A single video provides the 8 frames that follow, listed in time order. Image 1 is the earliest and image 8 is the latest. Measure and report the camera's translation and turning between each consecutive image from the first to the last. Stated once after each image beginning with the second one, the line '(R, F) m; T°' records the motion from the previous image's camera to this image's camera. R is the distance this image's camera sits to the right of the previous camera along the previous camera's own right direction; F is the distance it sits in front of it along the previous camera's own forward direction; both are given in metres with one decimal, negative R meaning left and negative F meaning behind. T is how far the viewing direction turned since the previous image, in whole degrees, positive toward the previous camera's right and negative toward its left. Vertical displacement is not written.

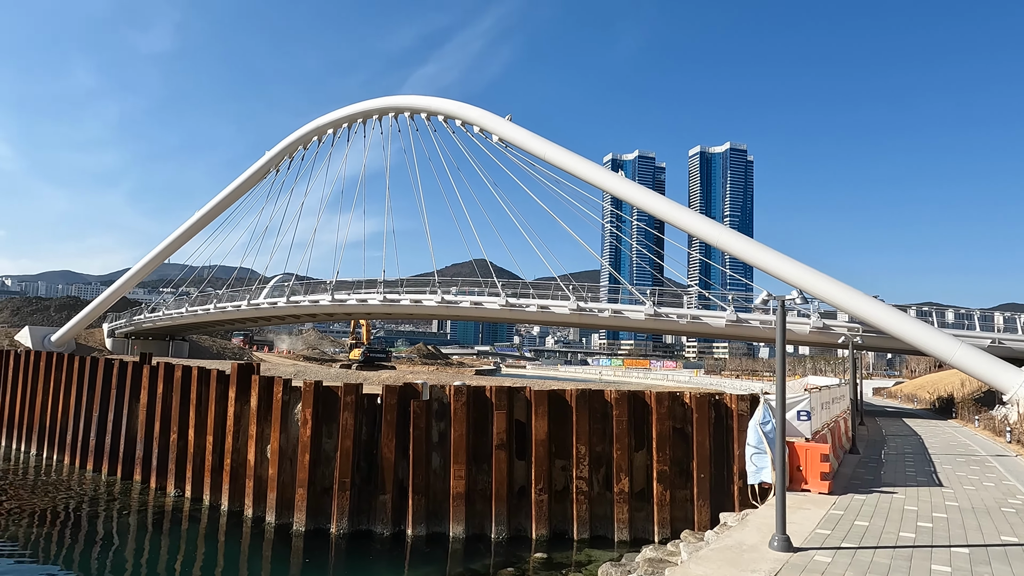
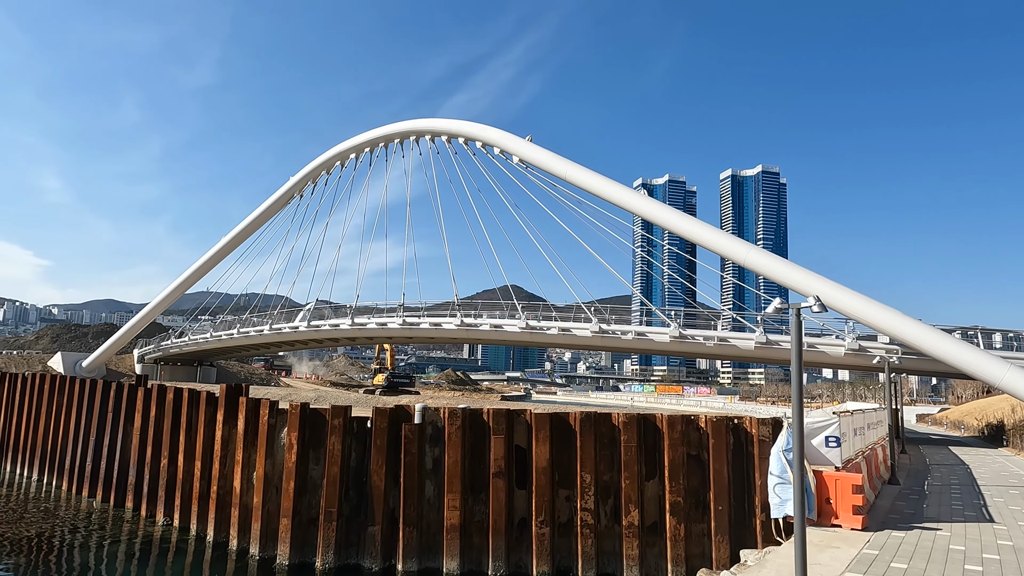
(+0.6, +0.9) m; -3°
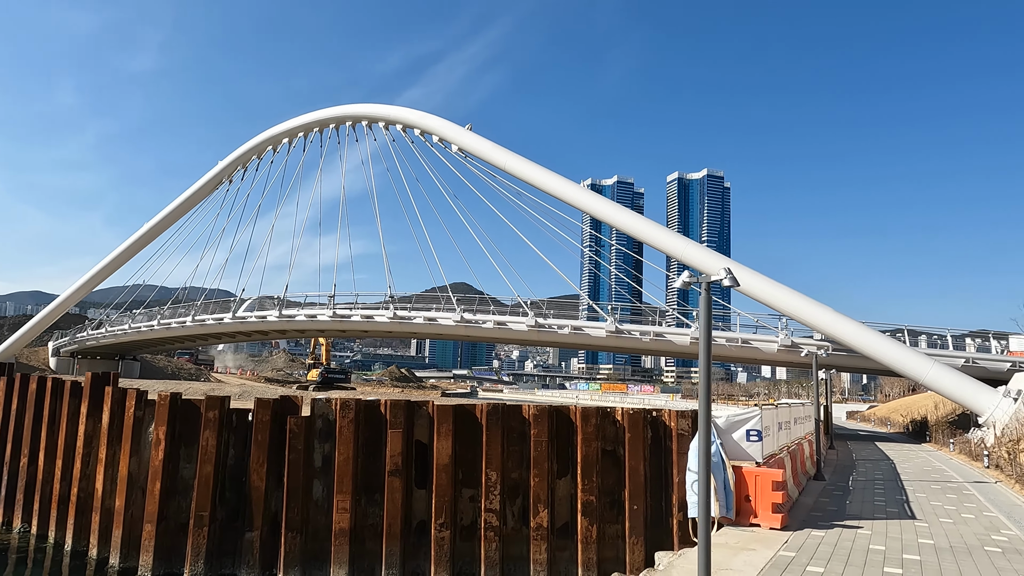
(+0.8, +1.1) m; +4°
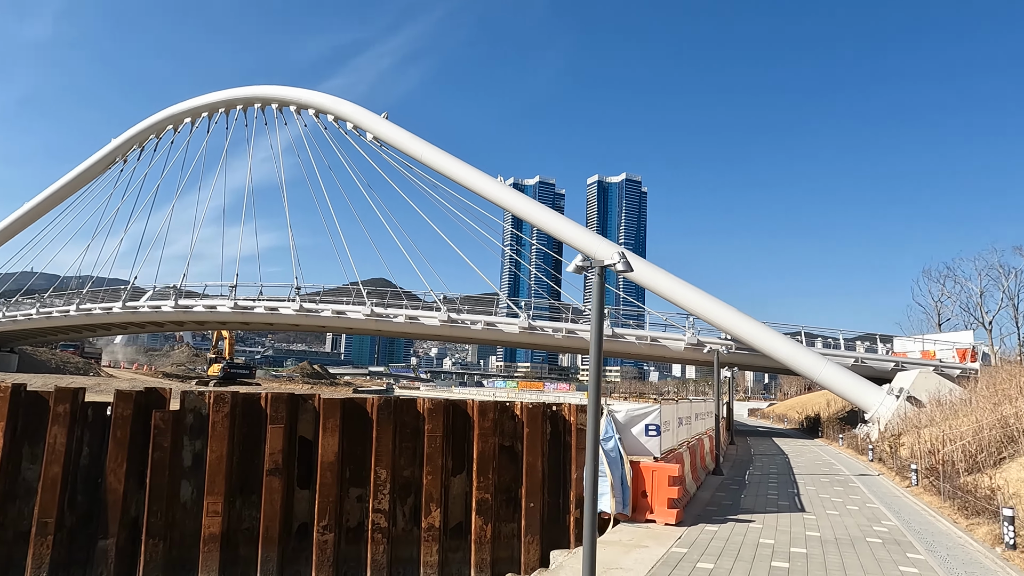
(+0.4, +0.5) m; +7°
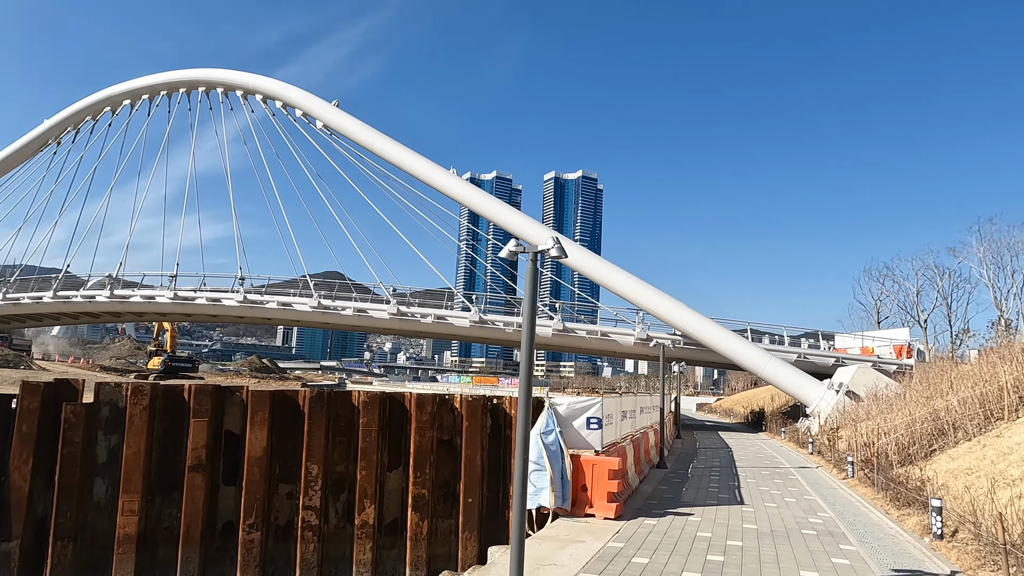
(+0.2, +0.3) m; +4°
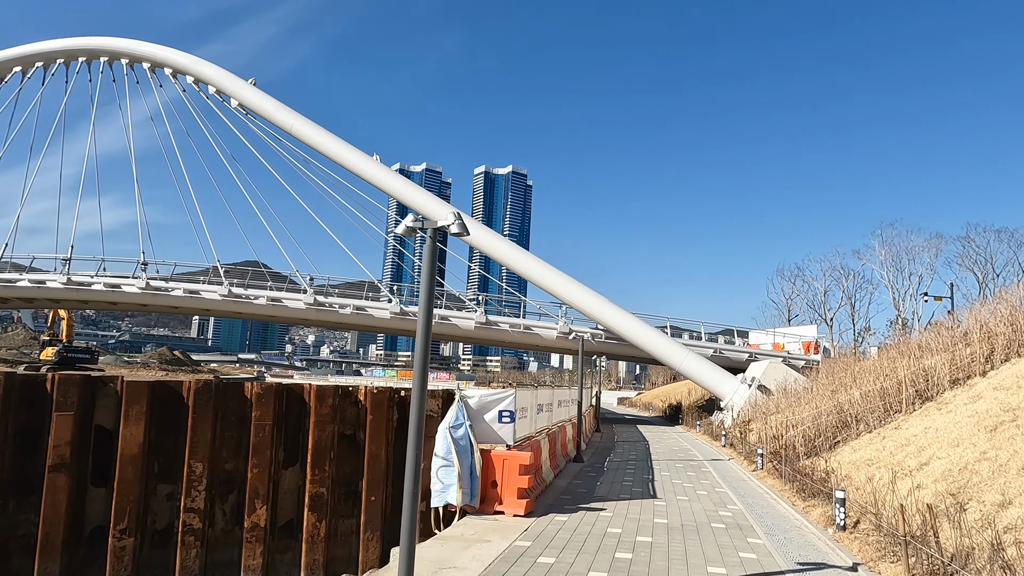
(+0.3, +0.5) m; +6°
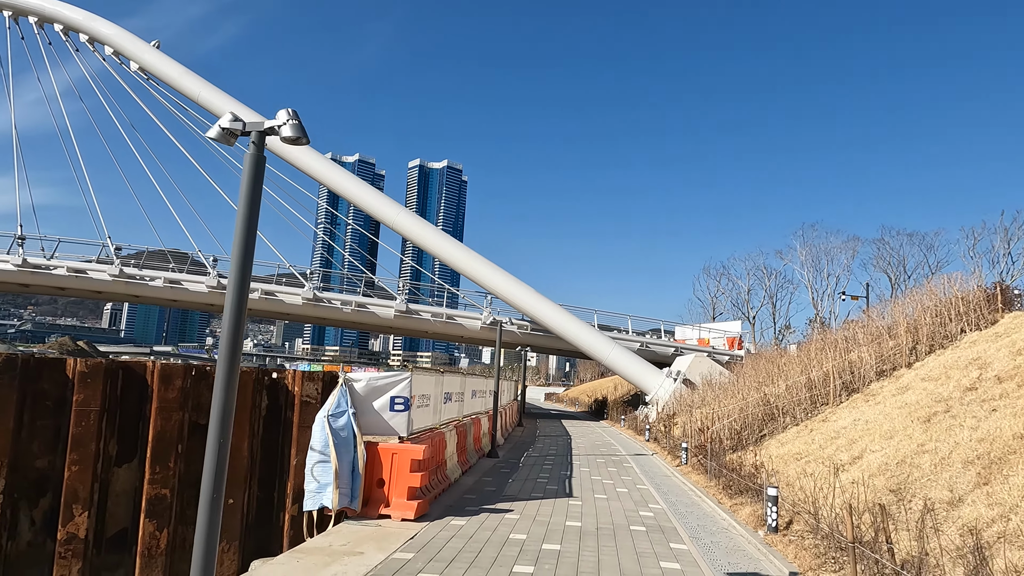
(+0.5, +1.4) m; +6°
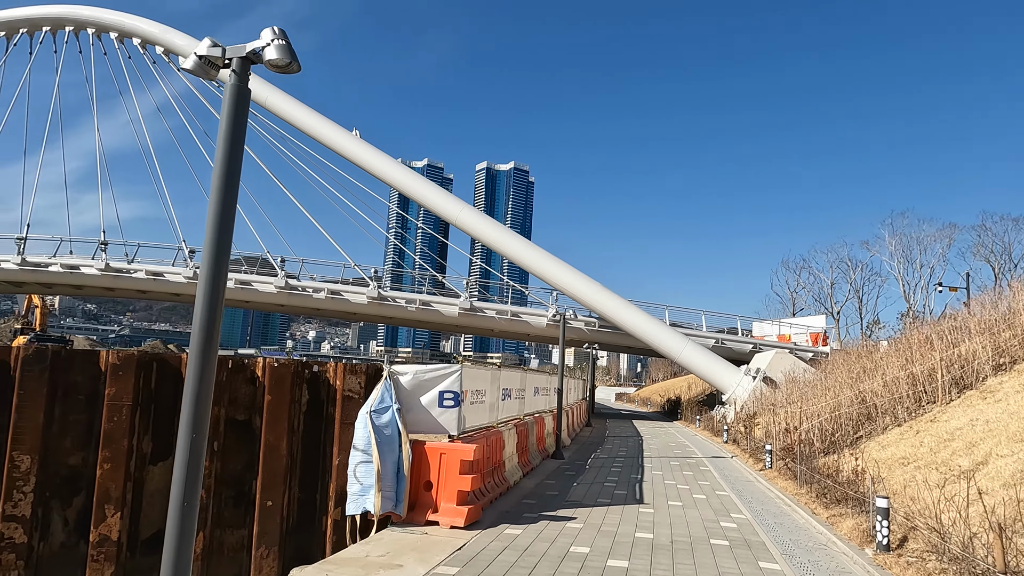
(+0.1, +0.9) m; -6°
